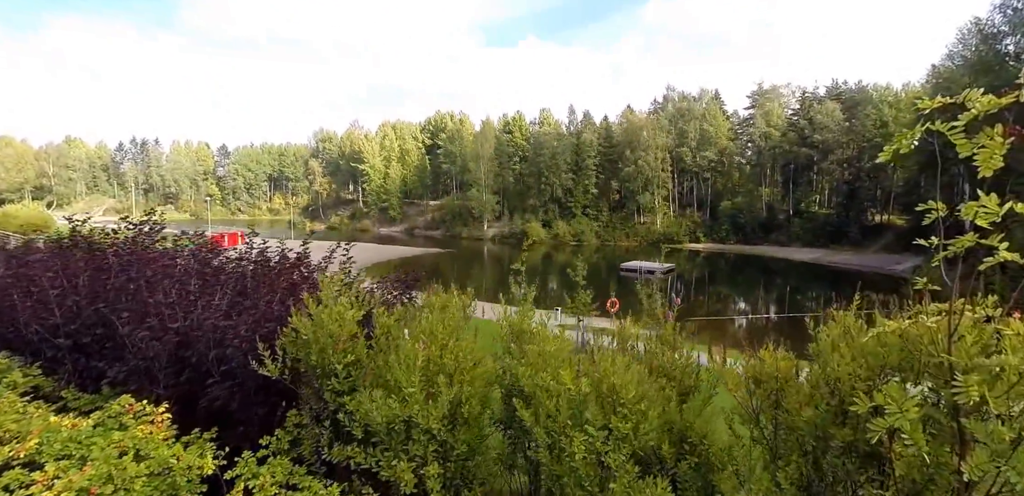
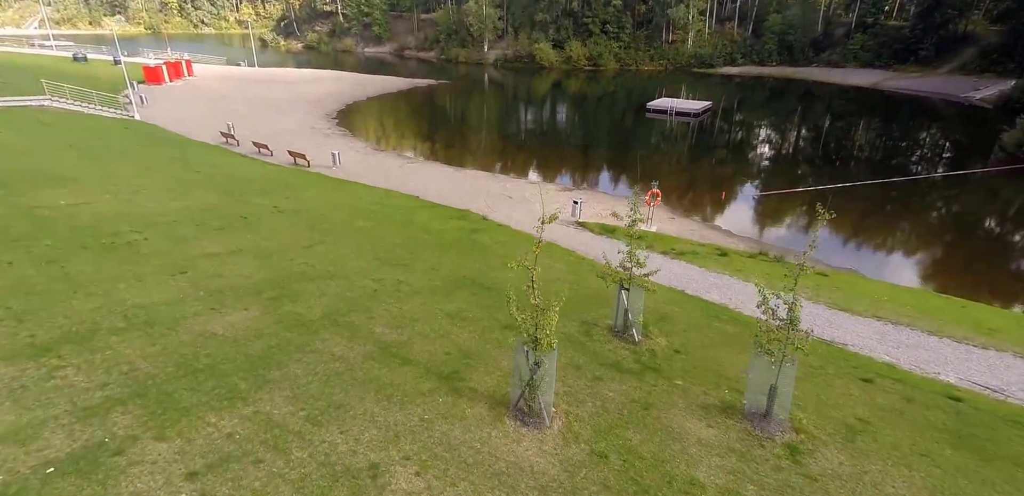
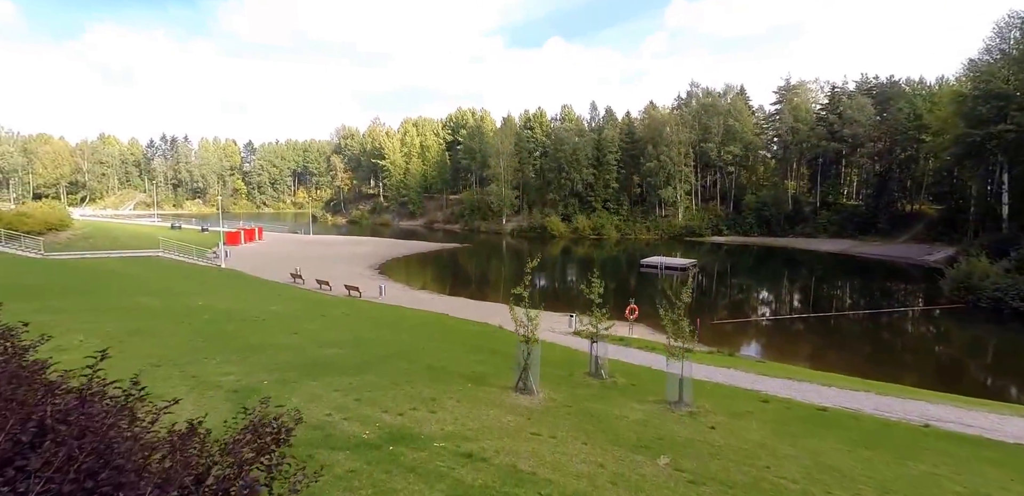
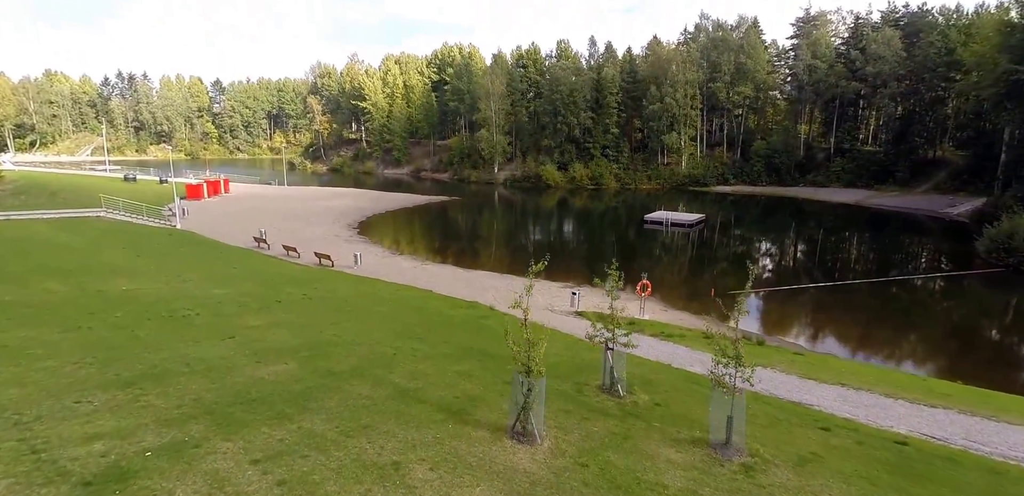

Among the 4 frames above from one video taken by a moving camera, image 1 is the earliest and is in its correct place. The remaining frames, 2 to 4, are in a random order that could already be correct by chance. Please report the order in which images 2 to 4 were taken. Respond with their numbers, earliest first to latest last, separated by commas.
3, 4, 2
